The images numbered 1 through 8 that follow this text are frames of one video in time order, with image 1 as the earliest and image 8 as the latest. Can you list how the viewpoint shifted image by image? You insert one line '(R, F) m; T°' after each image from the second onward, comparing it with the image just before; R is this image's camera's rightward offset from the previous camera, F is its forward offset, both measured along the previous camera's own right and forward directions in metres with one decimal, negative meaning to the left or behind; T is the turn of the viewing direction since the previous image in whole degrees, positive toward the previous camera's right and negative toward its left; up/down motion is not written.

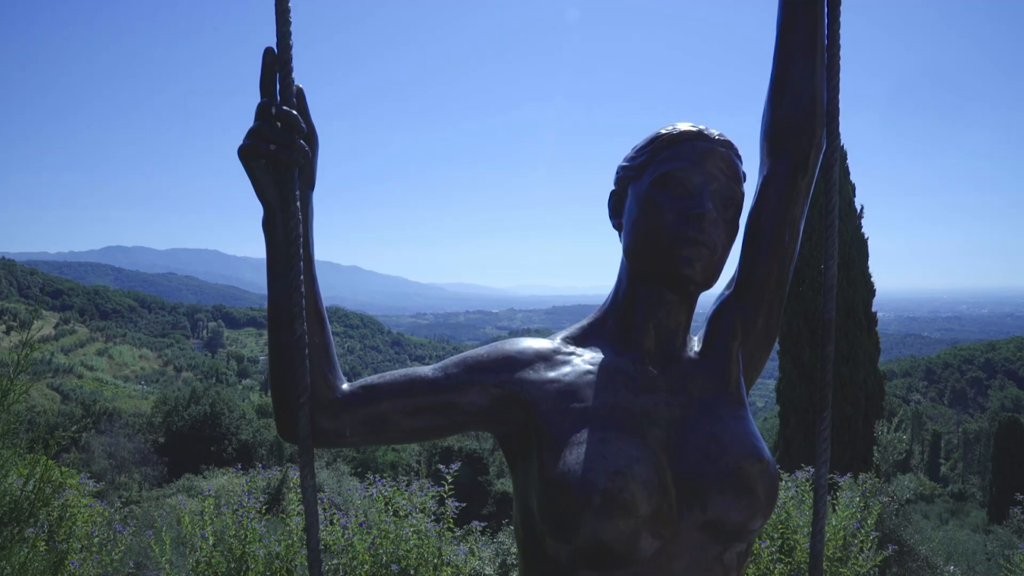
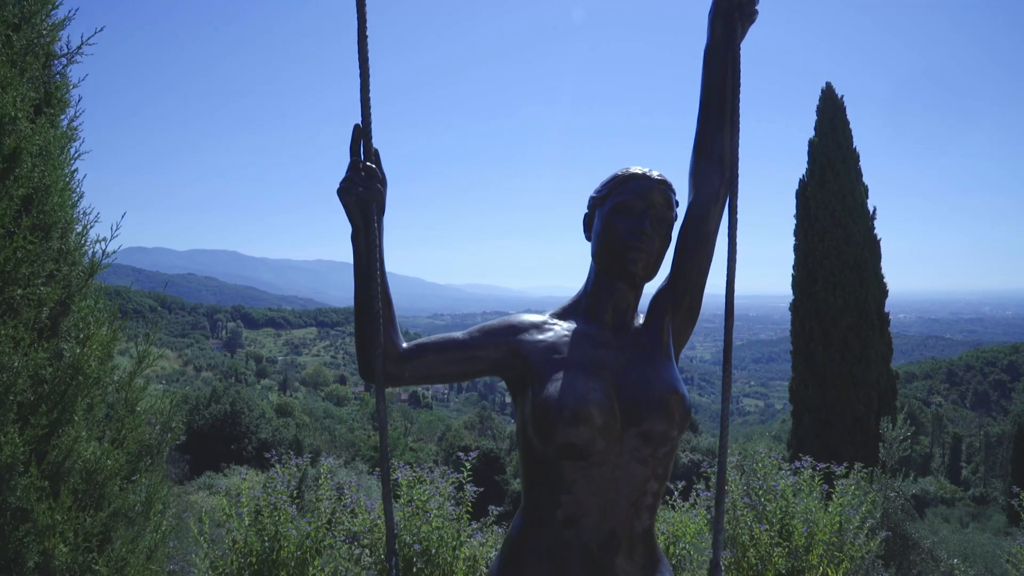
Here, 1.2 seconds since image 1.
(0.0, -0.5) m; -1°
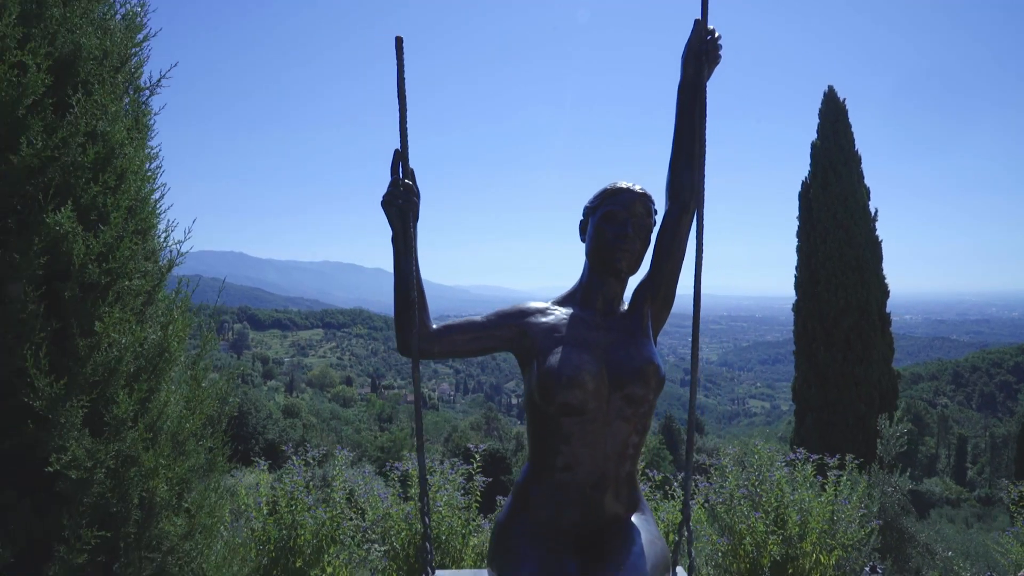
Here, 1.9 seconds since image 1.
(0.0, -0.3) m; 0°
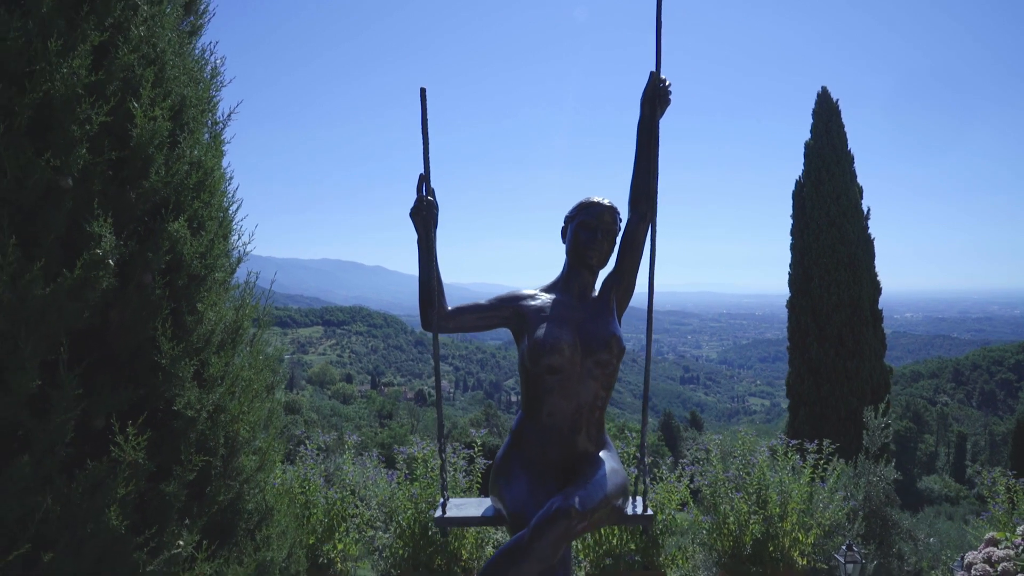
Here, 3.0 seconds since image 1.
(0.0, -0.5) m; 0°
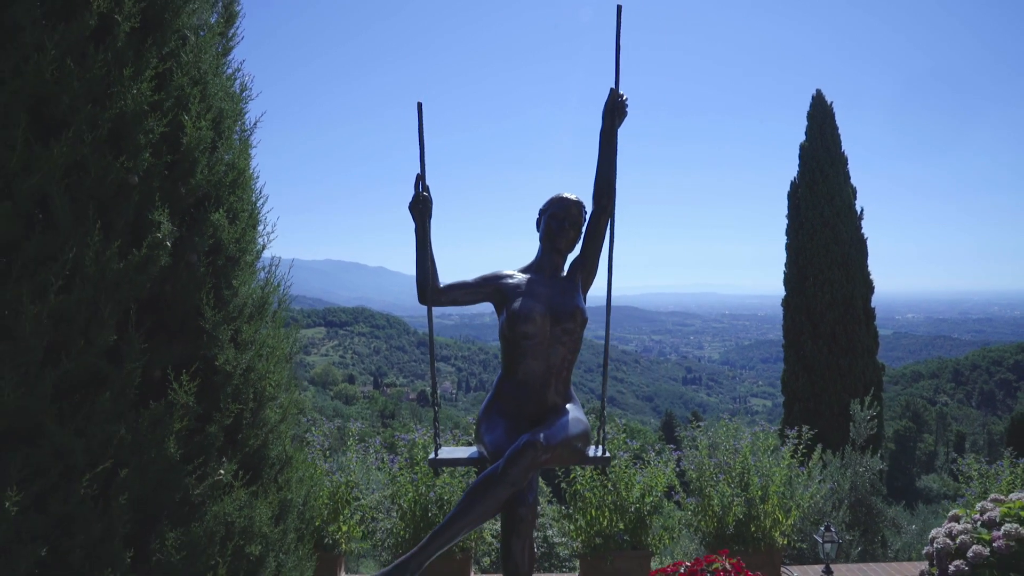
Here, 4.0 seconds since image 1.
(+0.1, -0.4) m; 0°
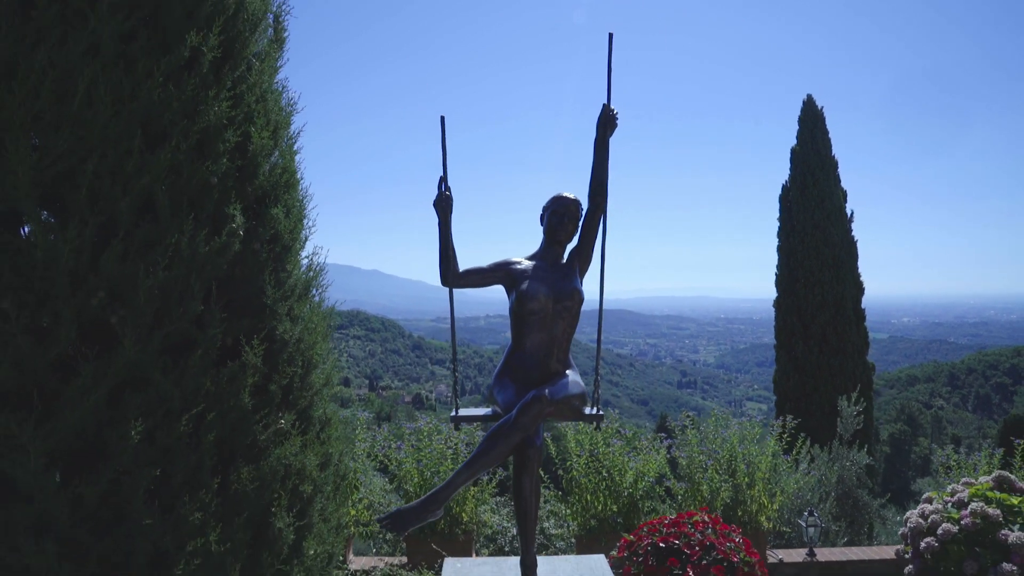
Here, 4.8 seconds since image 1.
(0.0, -0.5) m; 0°
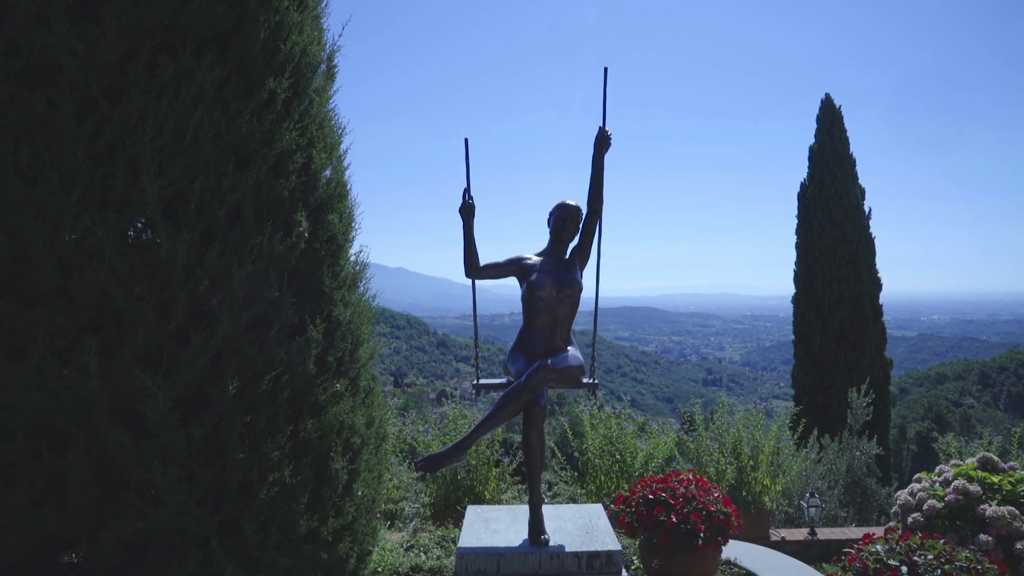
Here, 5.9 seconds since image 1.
(+0.1, -0.7) m; -2°
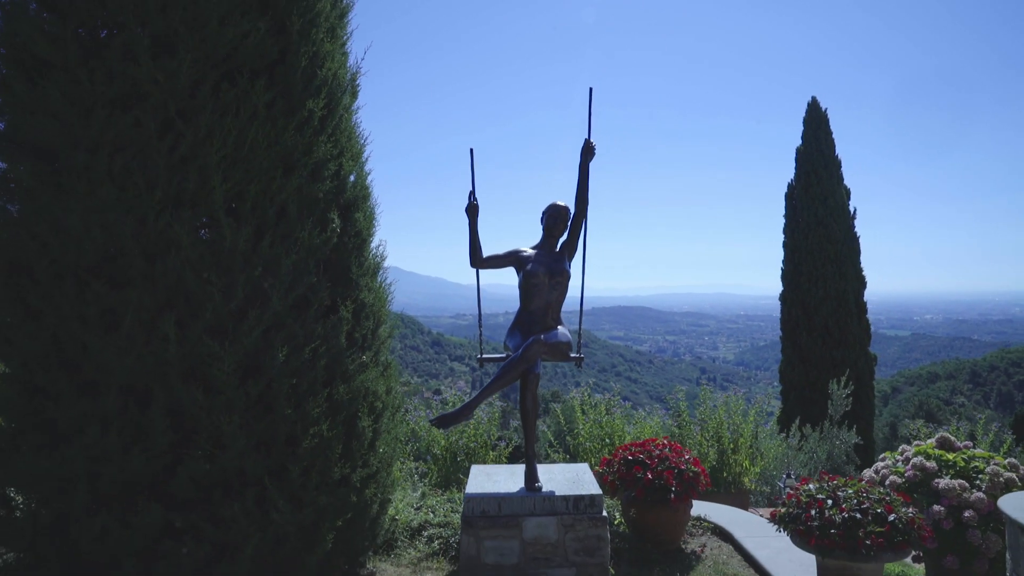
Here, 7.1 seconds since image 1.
(0.0, -0.6) m; 0°
